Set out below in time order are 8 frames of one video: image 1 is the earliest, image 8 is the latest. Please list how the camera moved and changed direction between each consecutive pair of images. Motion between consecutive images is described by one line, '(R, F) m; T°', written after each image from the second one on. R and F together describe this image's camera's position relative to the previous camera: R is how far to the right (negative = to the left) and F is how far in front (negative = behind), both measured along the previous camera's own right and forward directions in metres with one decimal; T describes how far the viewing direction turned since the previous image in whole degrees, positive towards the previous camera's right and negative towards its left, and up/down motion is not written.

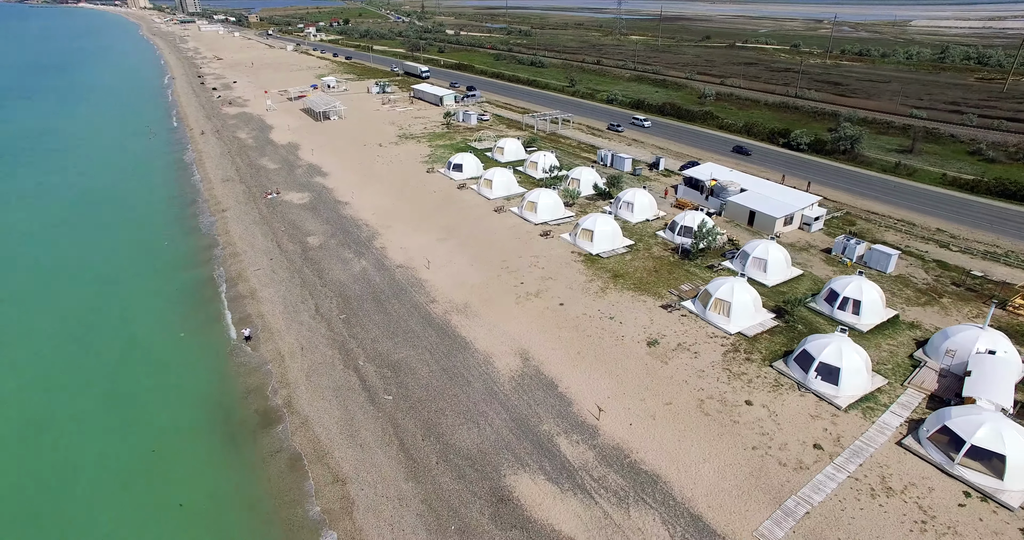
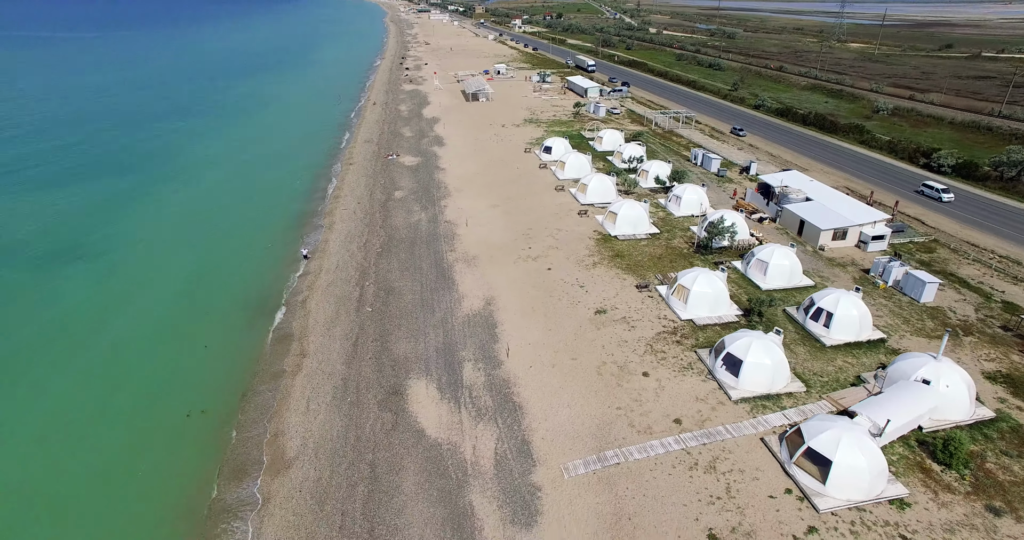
(+10.6, -1.9) m; -20°
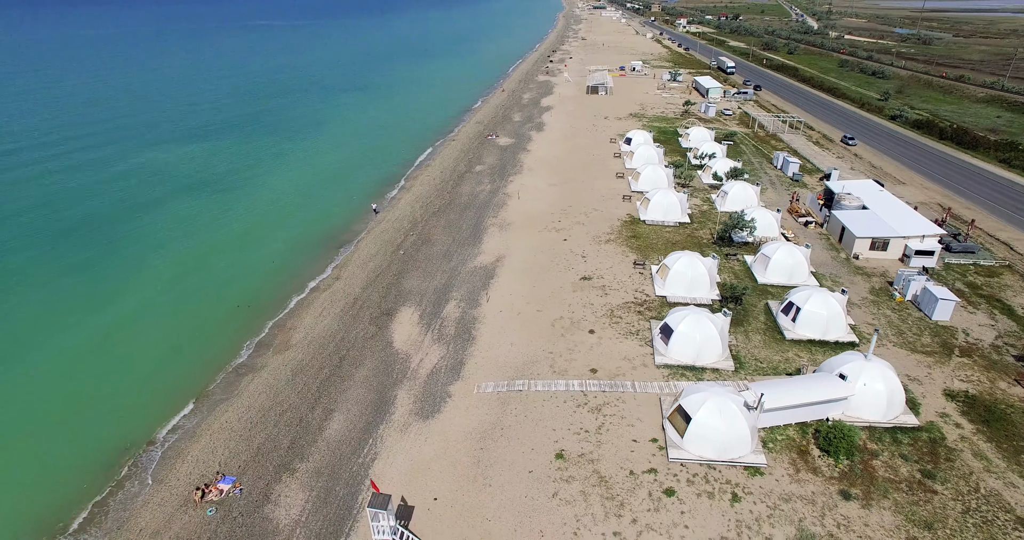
(+8.4, -2.4) m; -16°
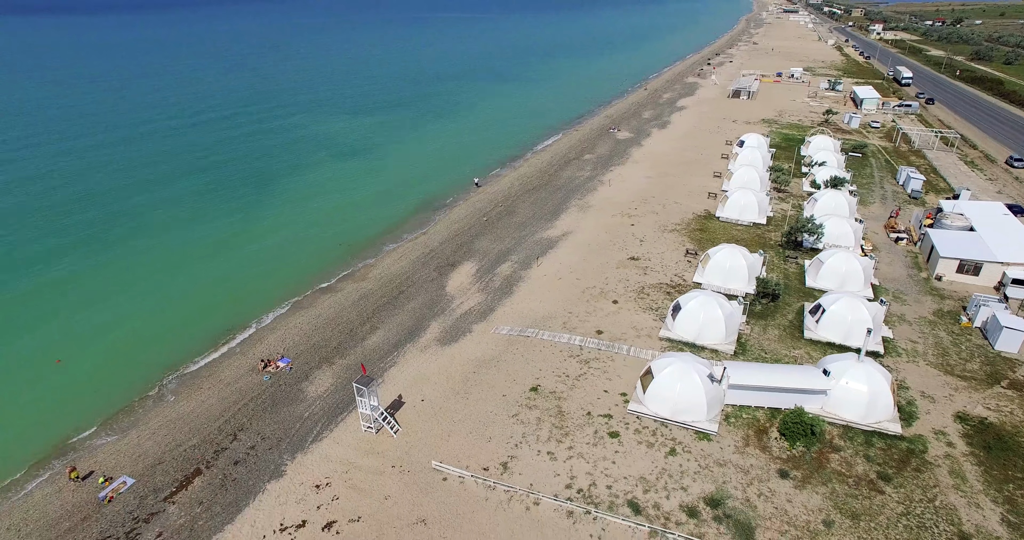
(+6.0, -2.3) m; -15°
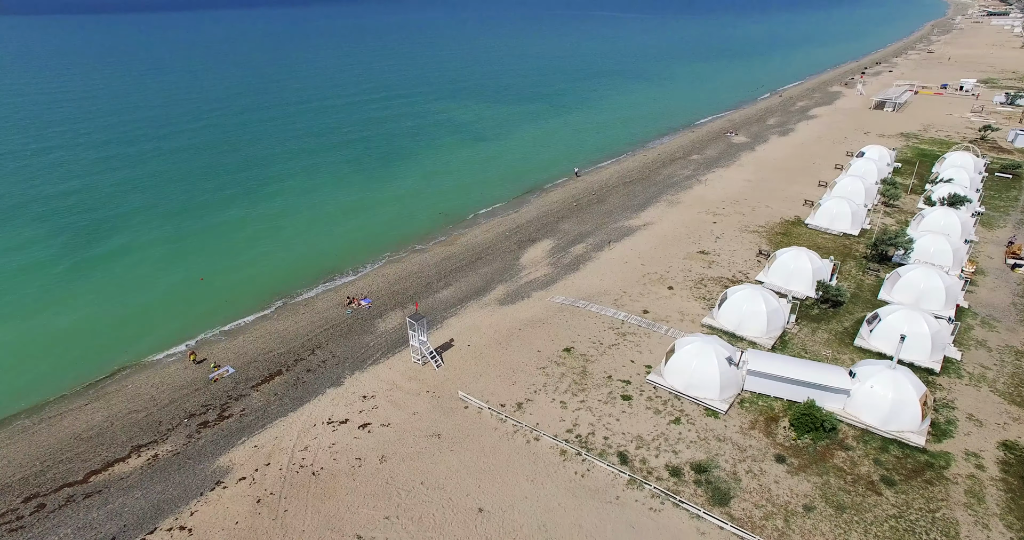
(+3.5, -1.9) m; -13°
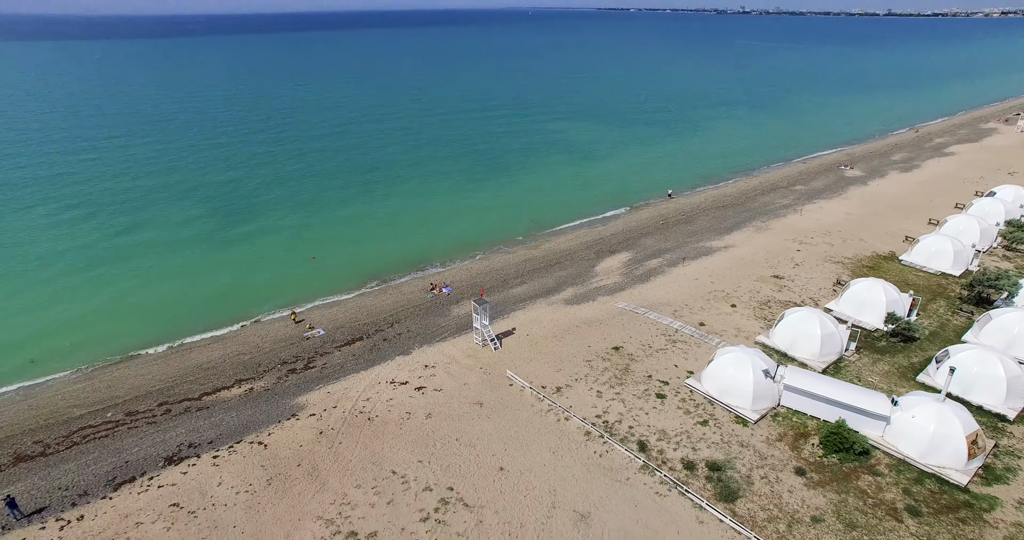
(+2.5, -1.8) m; -11°
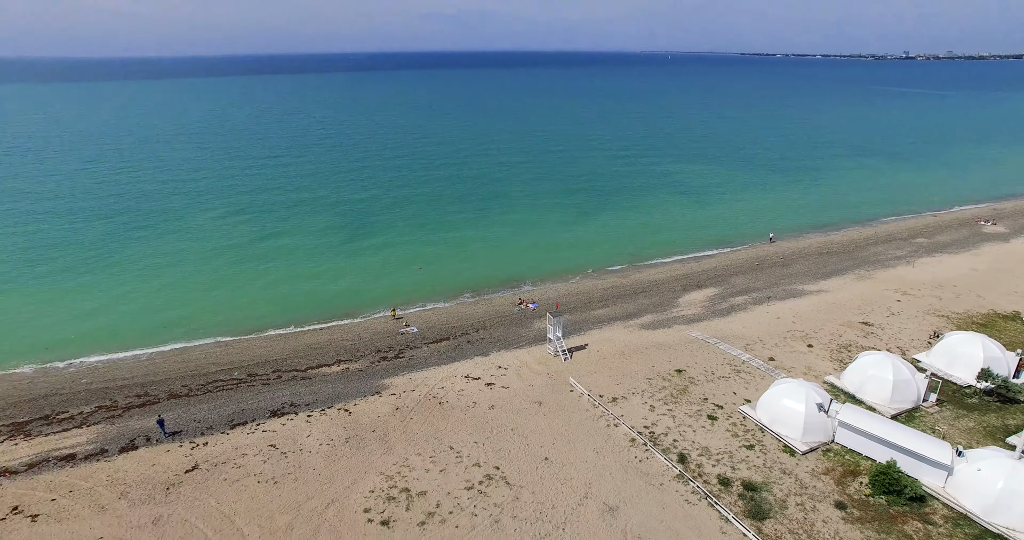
(+2.1, -2.0) m; -11°
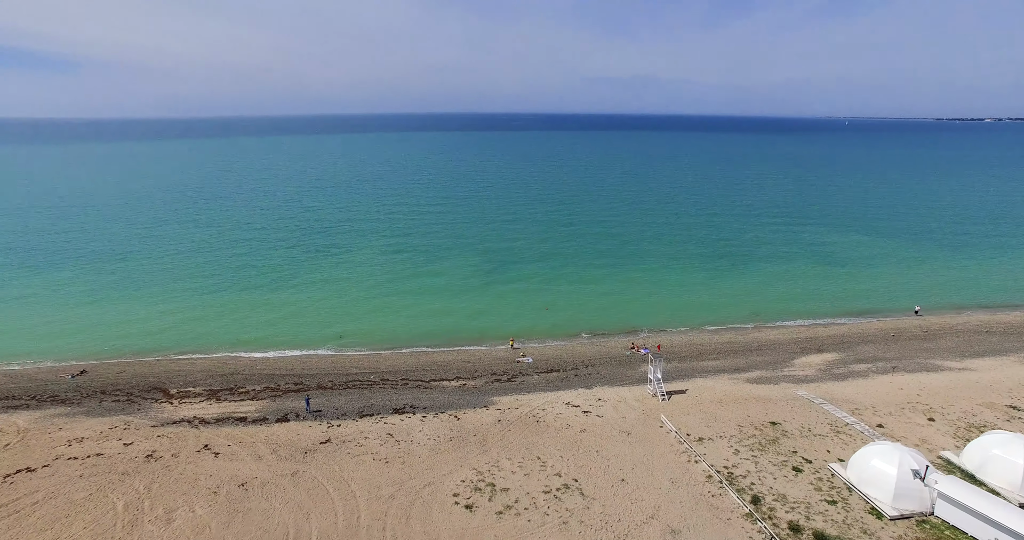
(+2.1, -2.5) m; -14°
